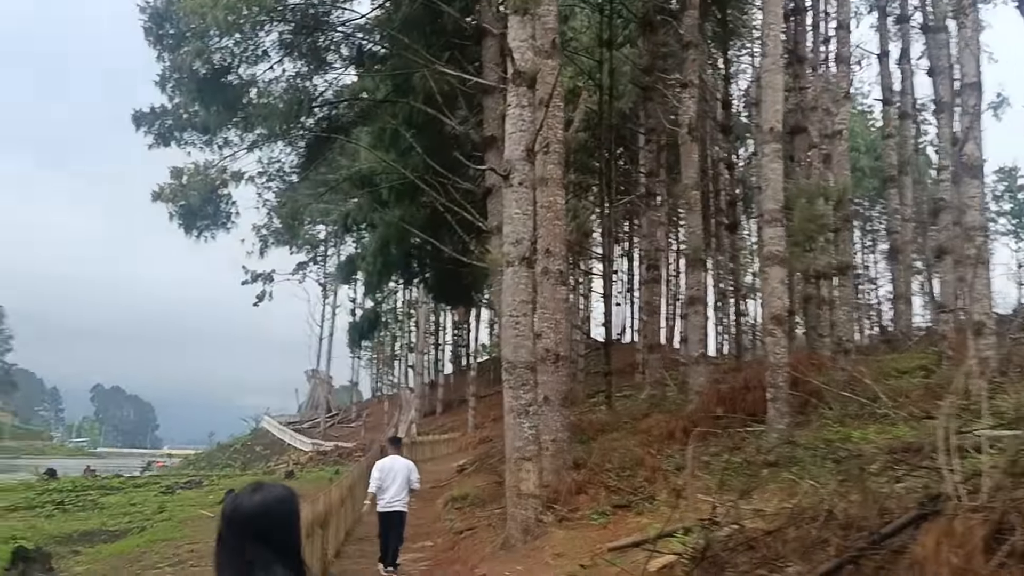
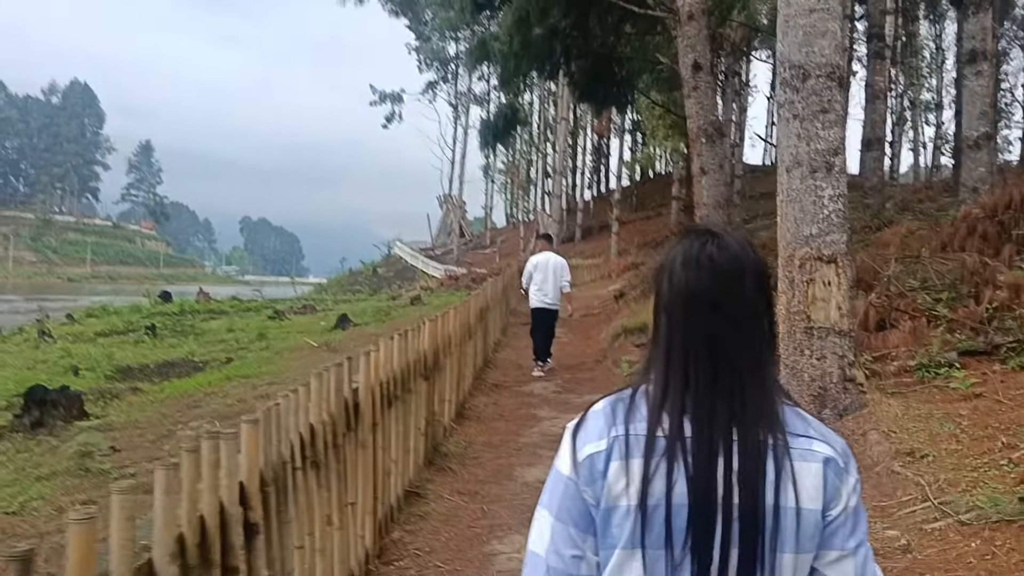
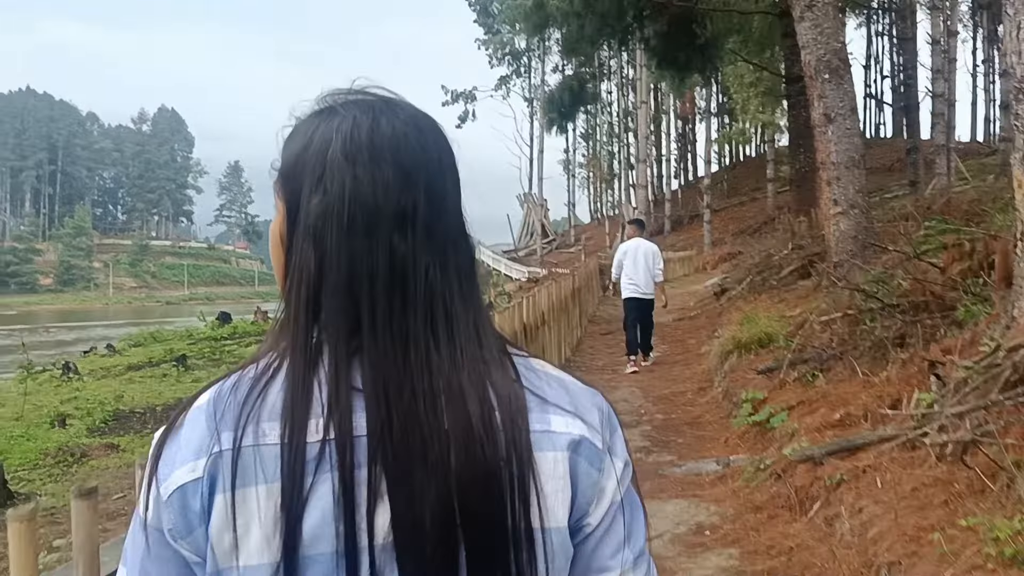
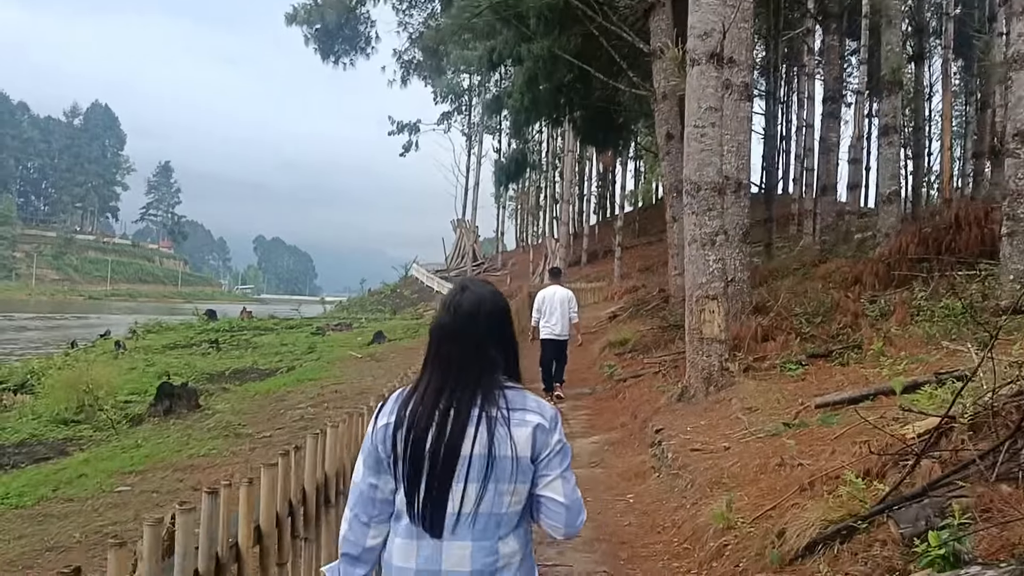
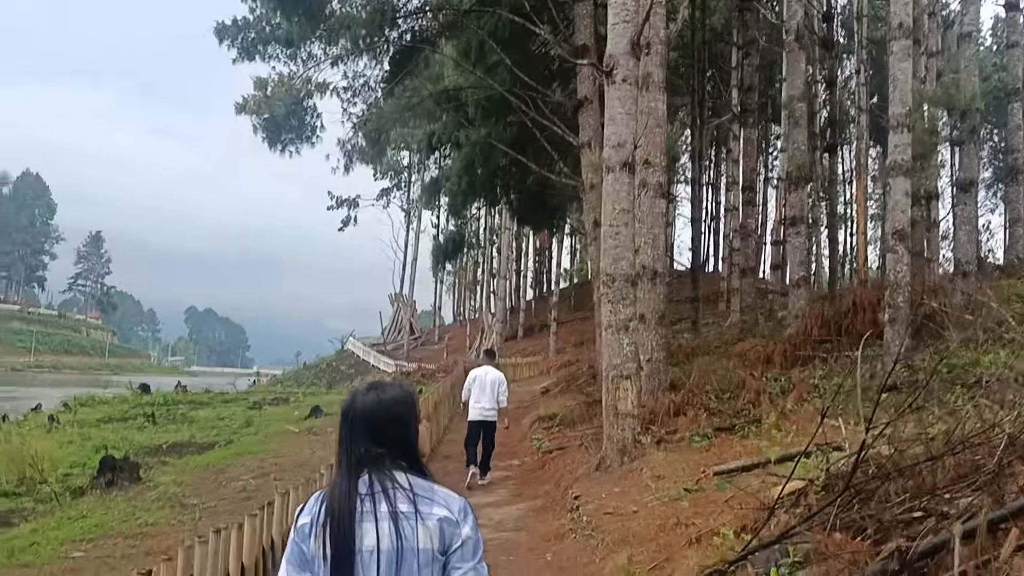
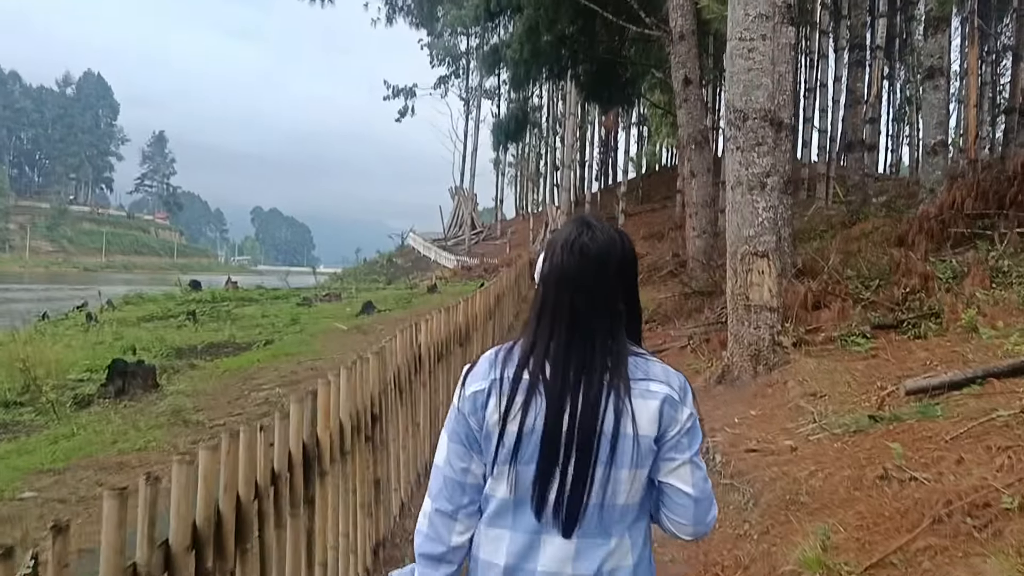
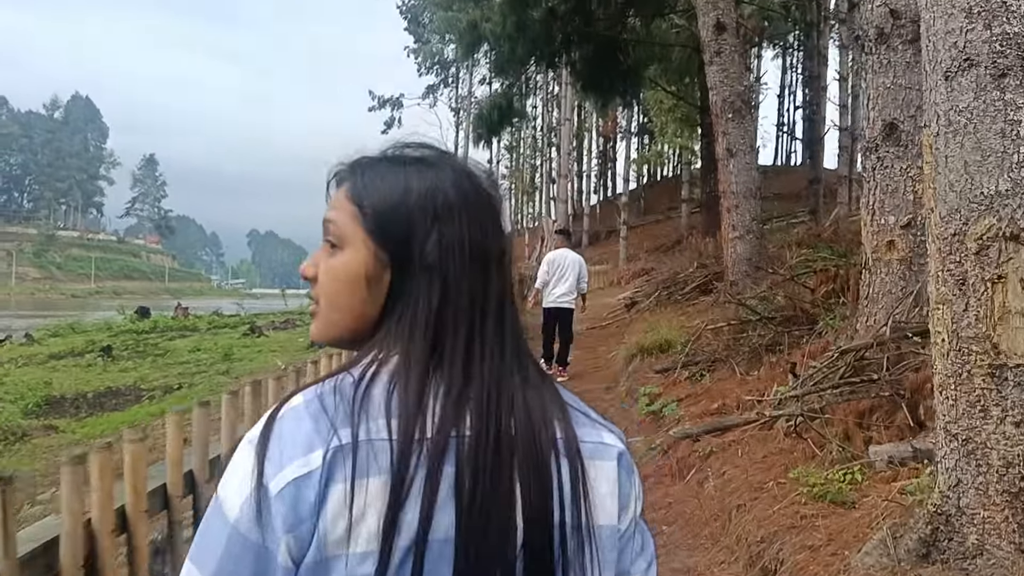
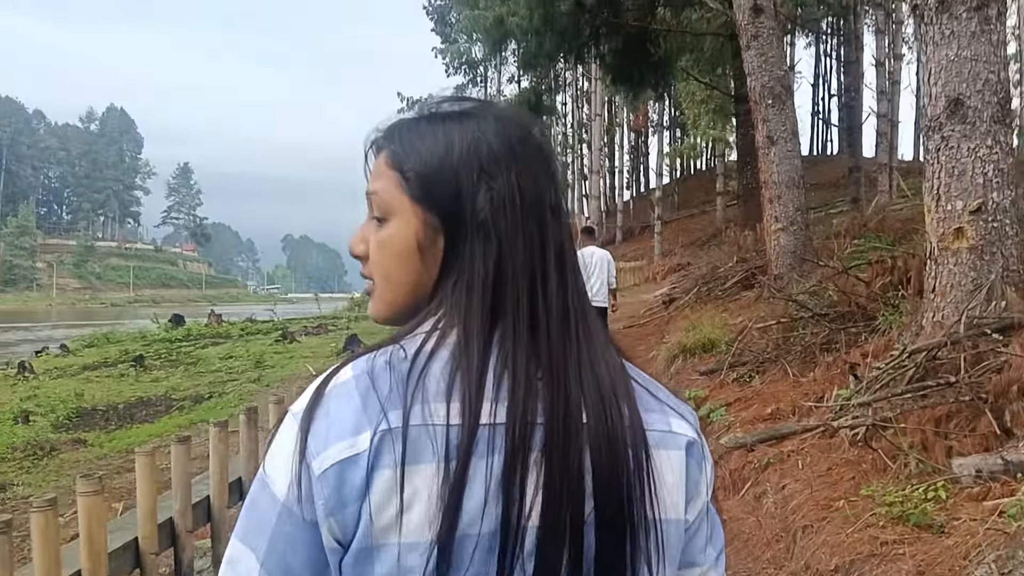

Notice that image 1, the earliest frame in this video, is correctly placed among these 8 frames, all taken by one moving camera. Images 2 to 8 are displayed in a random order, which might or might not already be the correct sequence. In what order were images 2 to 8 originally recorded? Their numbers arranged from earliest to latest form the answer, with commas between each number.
5, 4, 6, 2, 7, 8, 3
